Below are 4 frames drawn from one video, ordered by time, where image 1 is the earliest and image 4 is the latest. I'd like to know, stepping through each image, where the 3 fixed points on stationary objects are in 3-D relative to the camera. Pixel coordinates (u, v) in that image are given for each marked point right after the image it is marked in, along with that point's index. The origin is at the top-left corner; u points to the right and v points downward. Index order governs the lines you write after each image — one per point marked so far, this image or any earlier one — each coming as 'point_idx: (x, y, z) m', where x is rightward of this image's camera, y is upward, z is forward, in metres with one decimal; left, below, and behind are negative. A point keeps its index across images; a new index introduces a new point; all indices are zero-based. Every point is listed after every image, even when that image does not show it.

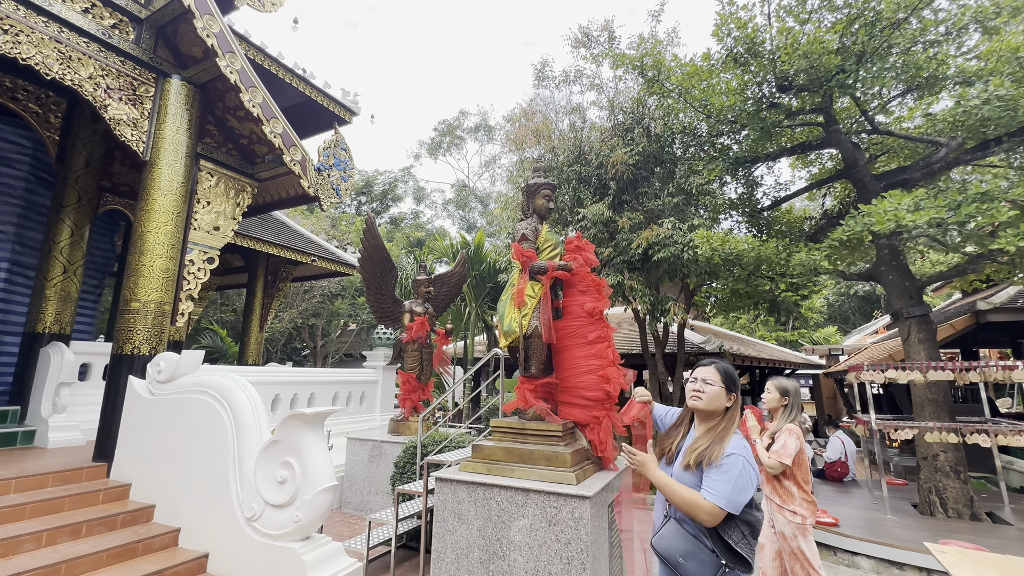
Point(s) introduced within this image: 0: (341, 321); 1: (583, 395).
0: (-6.5, -1.2, +17.2) m
1: (+0.5, -0.8, +3.4) m
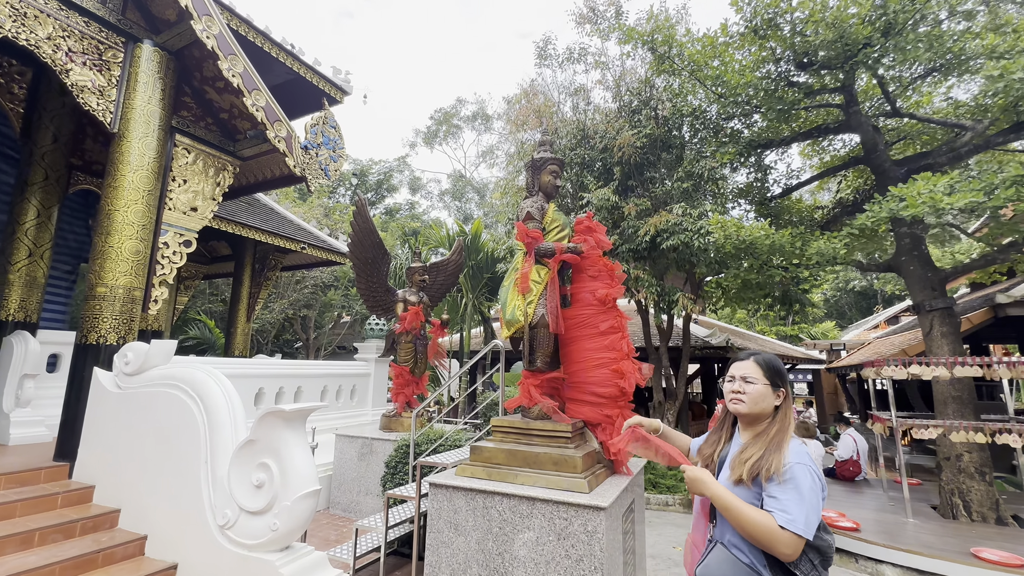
0: (-6.6, -0.9, +16.7) m
1: (+0.6, -0.7, +3.1) m
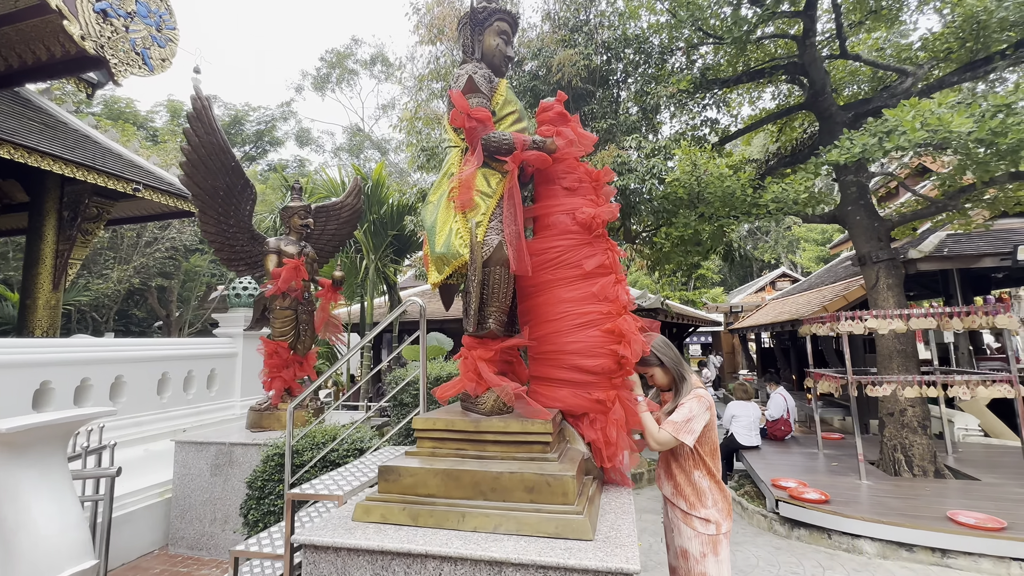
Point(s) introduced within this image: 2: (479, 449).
0: (-9.6, +0.2, +13.8) m
1: (+0.3, -0.3, +2.0) m
2: (-0.1, -0.6, +1.8) m
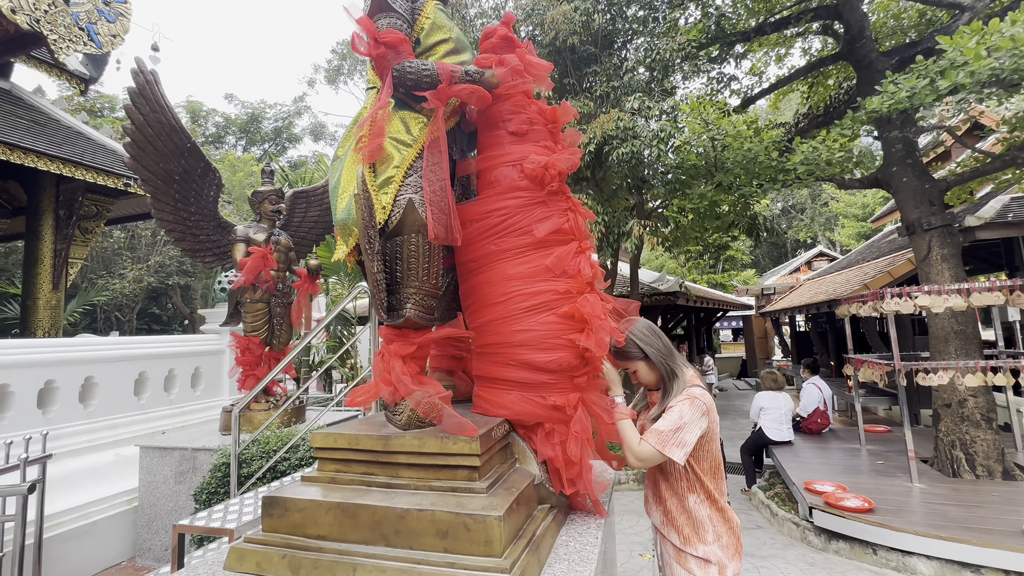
0: (-9.1, +0.3, +13.9) m
1: (+0.1, -0.2, +1.5) m
2: (-0.4, -0.6, +1.4) m
